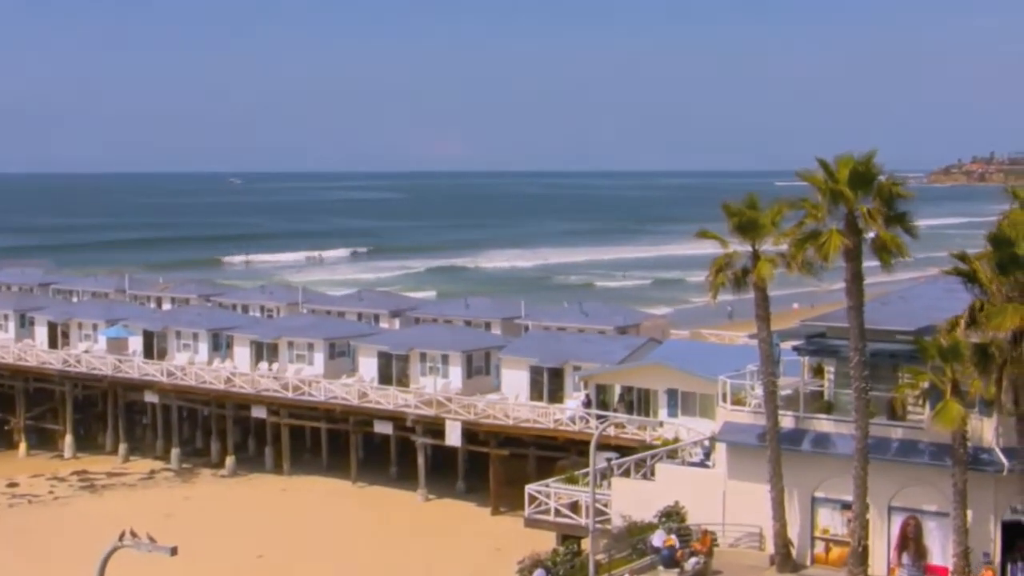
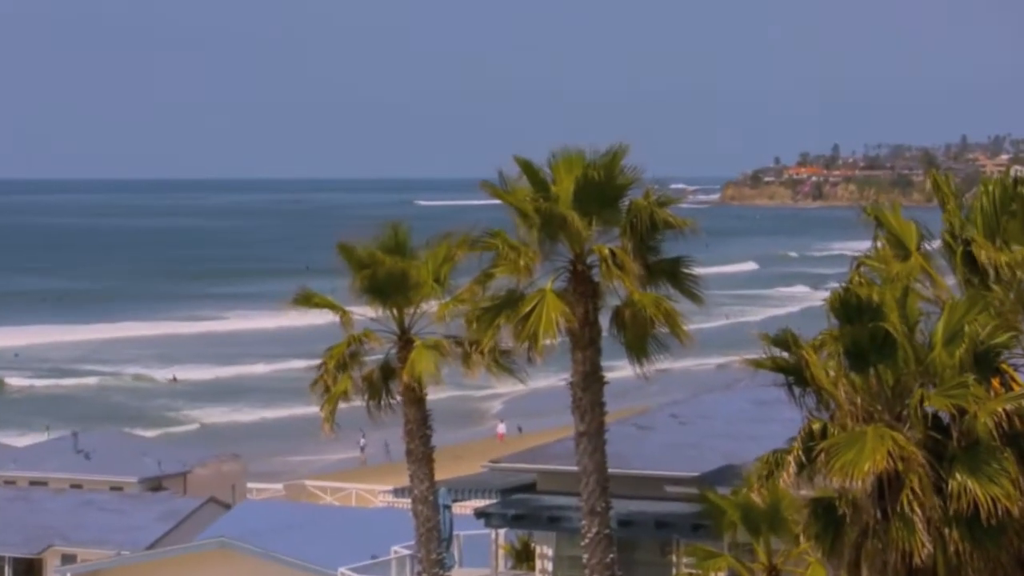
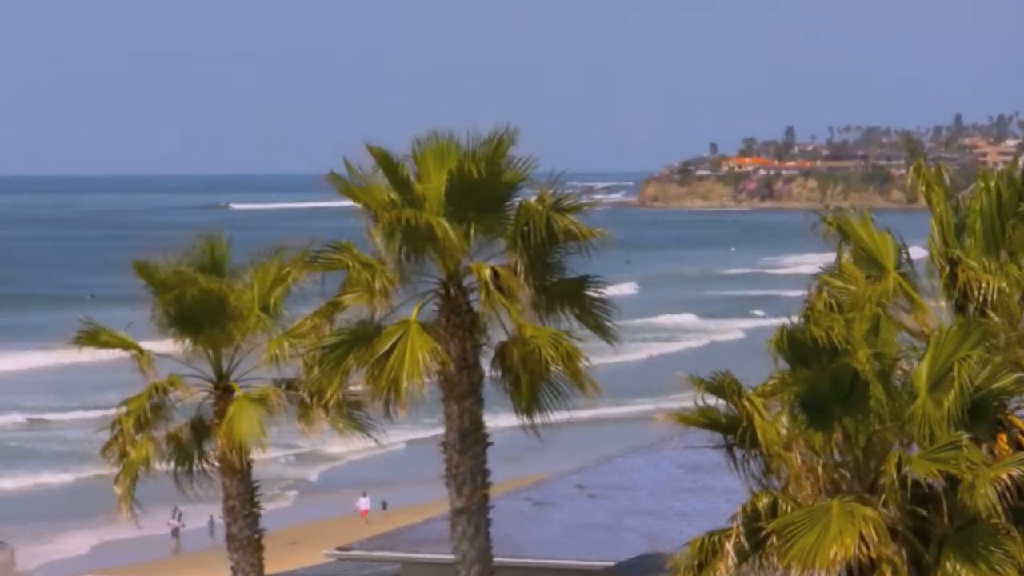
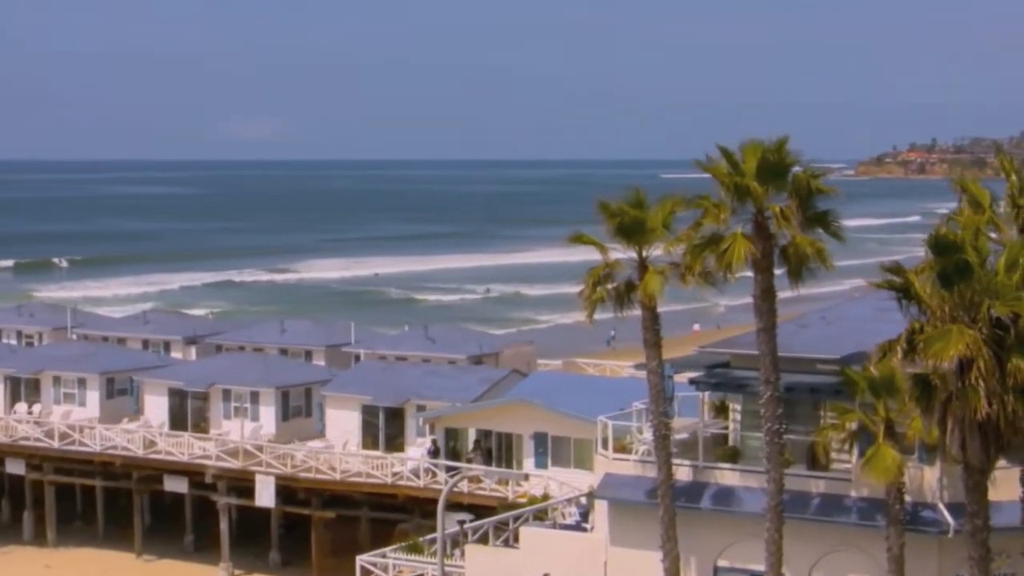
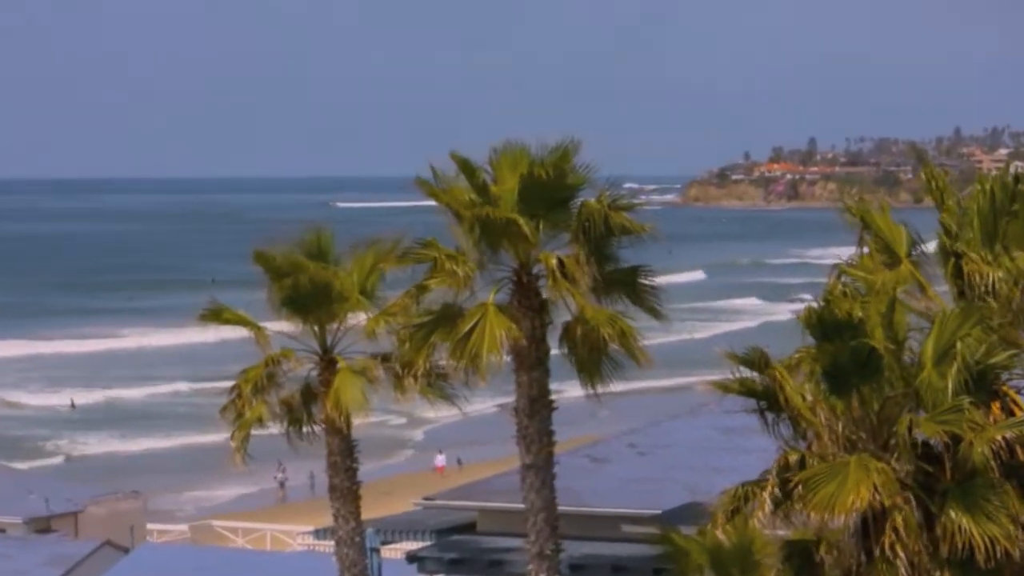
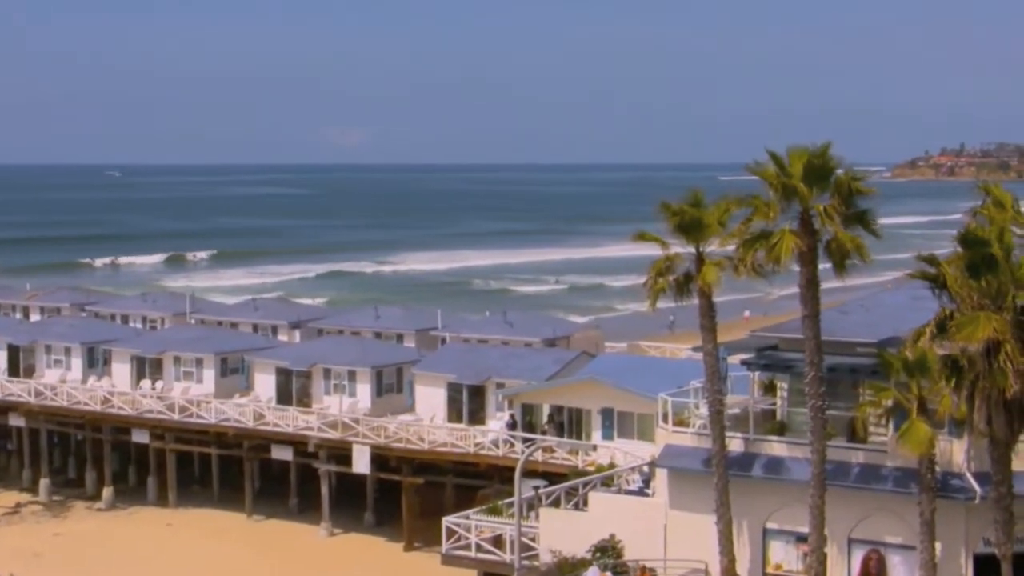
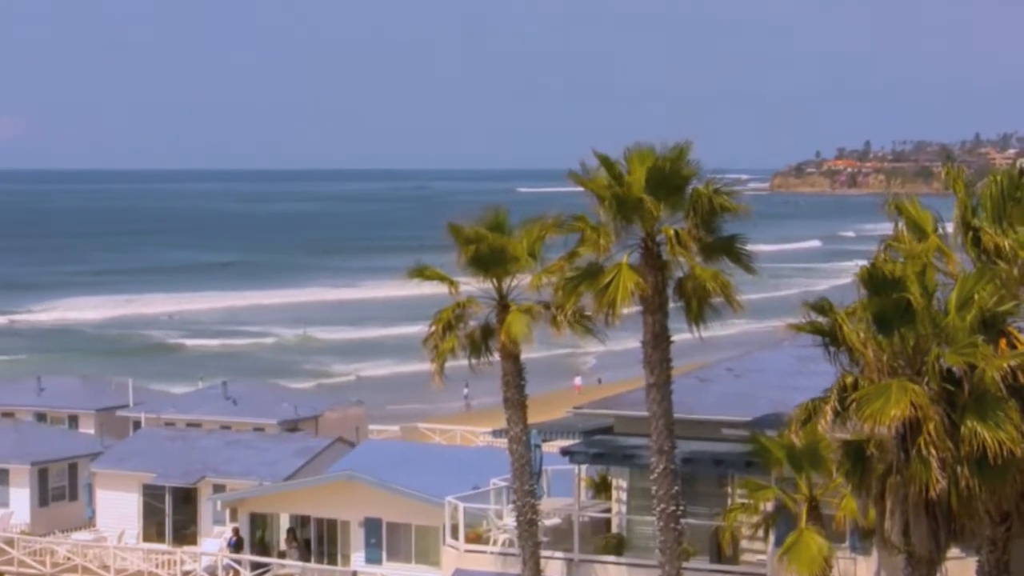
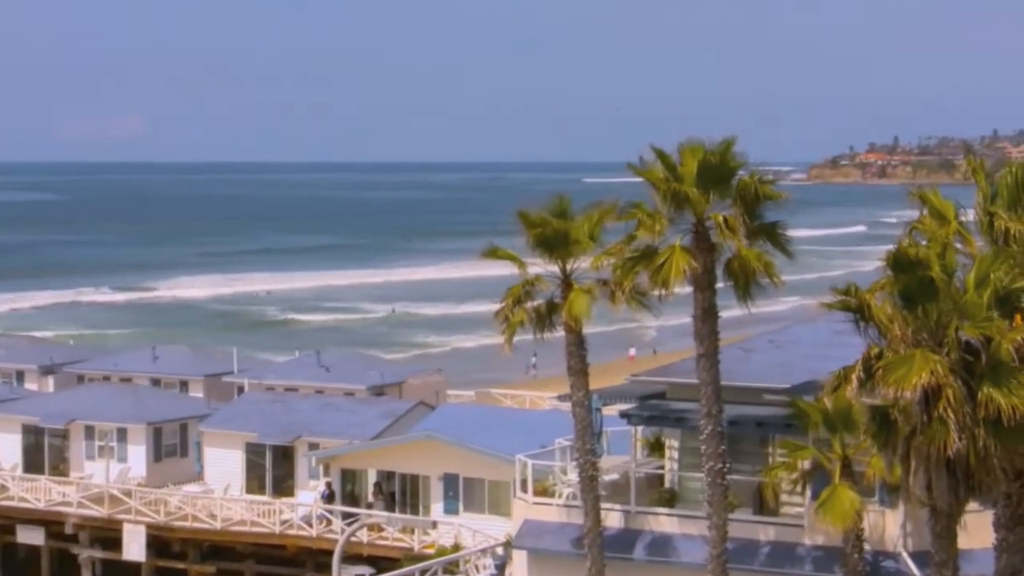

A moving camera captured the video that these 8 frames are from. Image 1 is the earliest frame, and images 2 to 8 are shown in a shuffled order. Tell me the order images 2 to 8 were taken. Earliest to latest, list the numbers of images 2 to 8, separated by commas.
6, 4, 8, 7, 2, 5, 3
